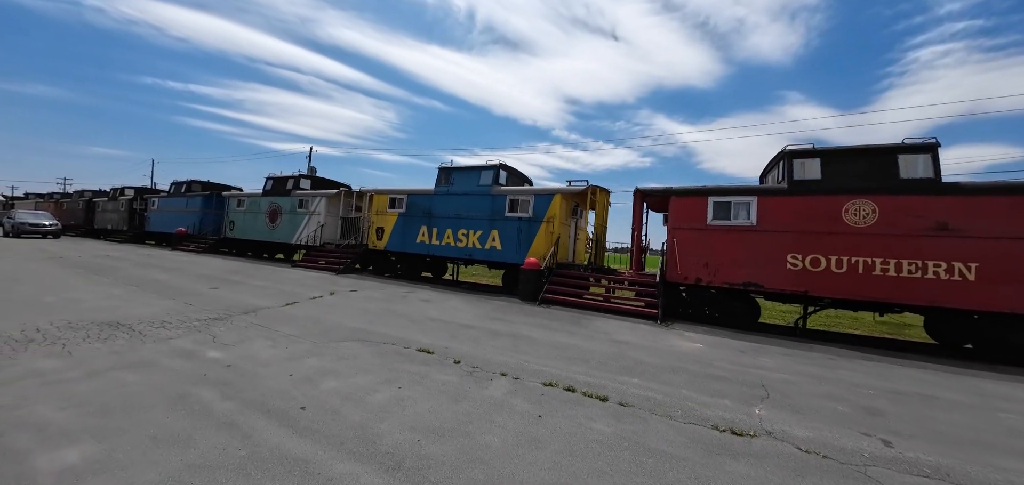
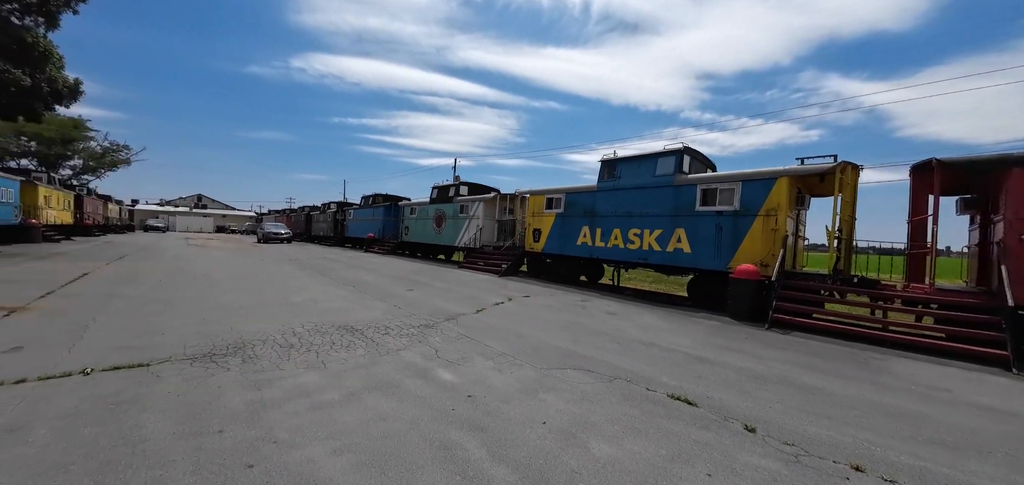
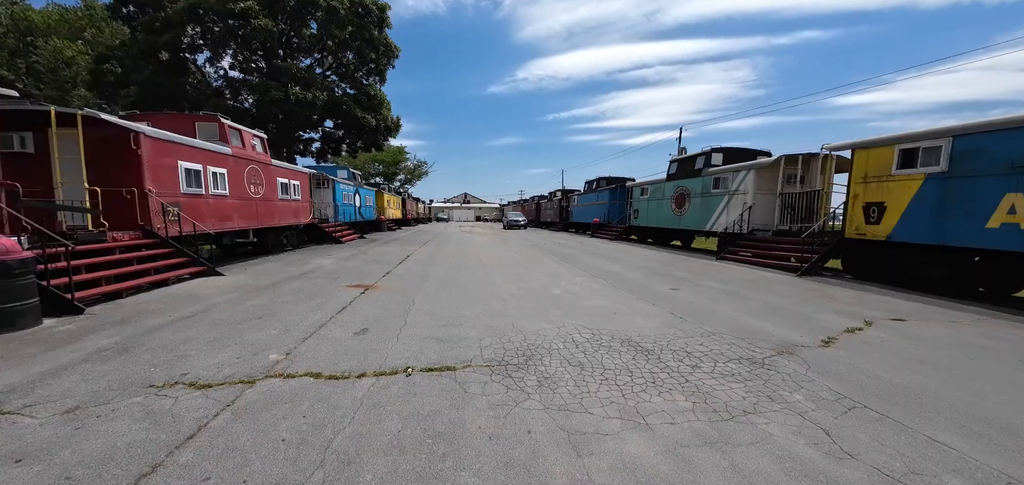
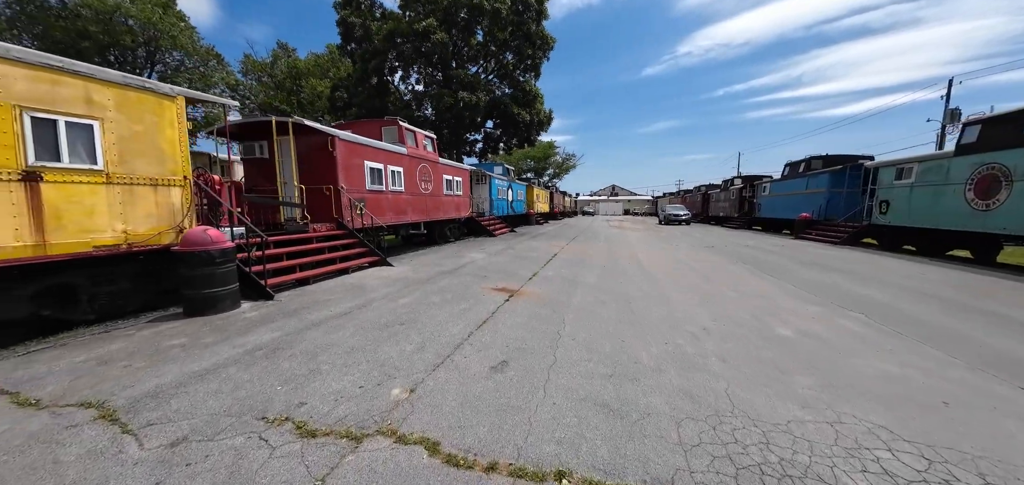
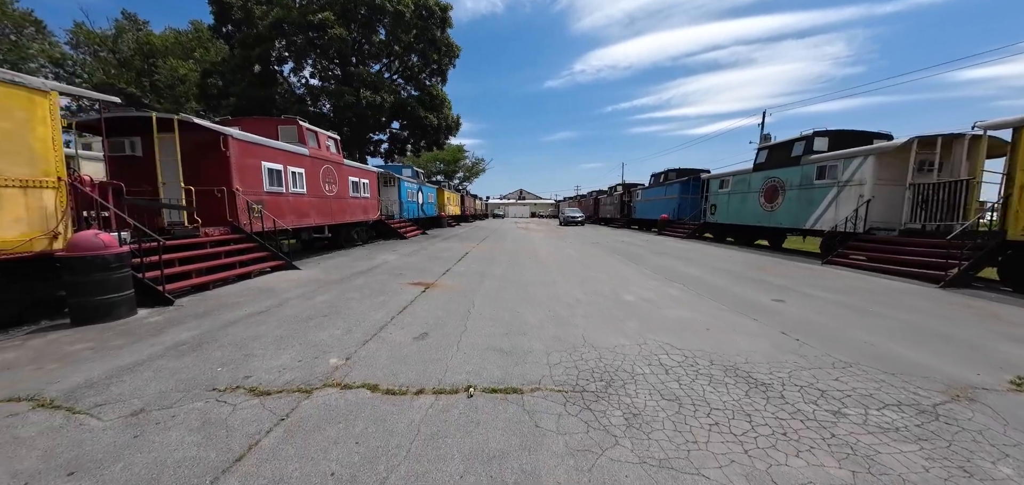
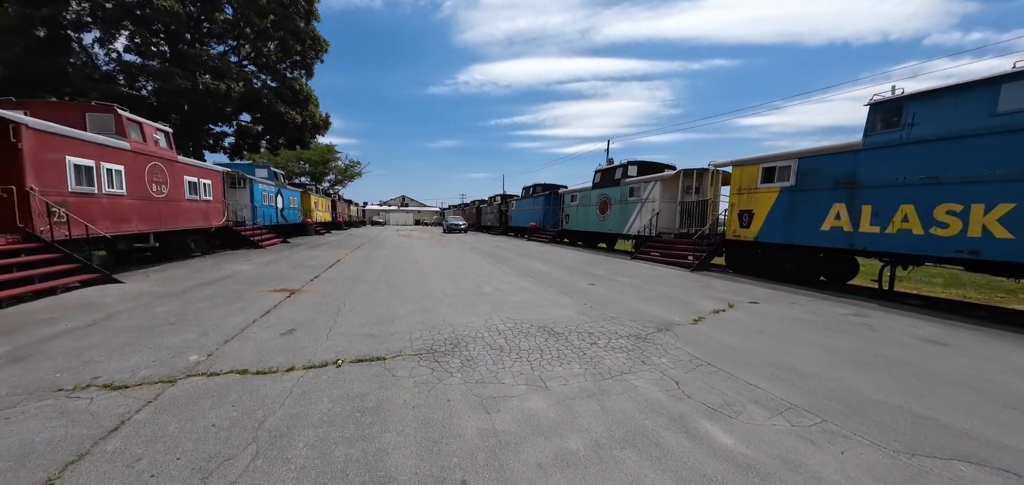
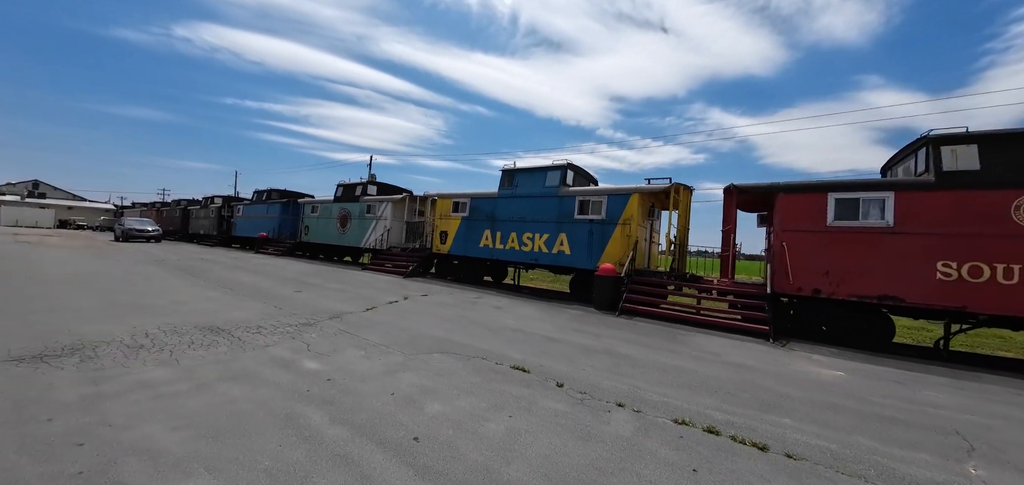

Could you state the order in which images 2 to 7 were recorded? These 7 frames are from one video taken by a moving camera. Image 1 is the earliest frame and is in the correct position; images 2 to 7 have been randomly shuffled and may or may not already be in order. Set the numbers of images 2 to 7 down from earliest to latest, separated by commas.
7, 2, 6, 3, 5, 4
